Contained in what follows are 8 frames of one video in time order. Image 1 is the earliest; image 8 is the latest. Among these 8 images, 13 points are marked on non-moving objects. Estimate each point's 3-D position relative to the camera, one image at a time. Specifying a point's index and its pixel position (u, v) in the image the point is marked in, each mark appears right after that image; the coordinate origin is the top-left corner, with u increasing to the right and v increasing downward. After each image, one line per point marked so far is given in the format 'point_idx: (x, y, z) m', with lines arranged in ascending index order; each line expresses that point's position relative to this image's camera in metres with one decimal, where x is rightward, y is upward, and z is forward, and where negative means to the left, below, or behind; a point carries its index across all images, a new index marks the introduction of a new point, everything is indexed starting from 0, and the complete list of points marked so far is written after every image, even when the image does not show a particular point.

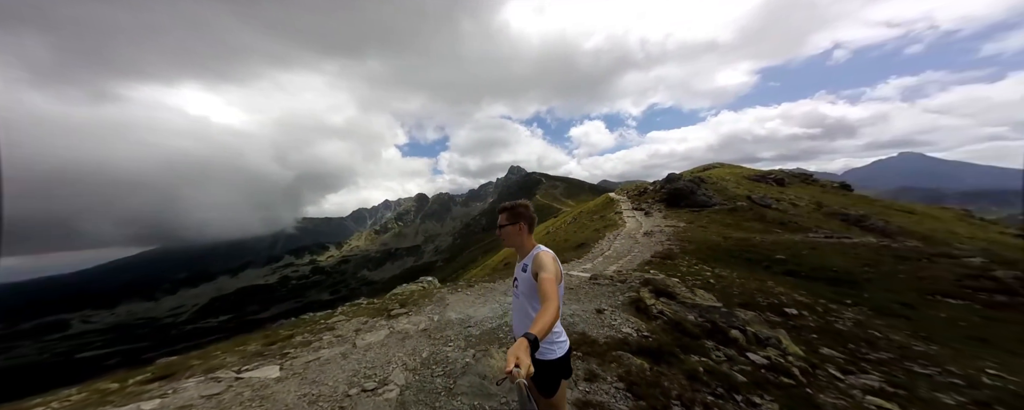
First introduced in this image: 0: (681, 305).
0: (+10.4, -5.9, +15.8) m
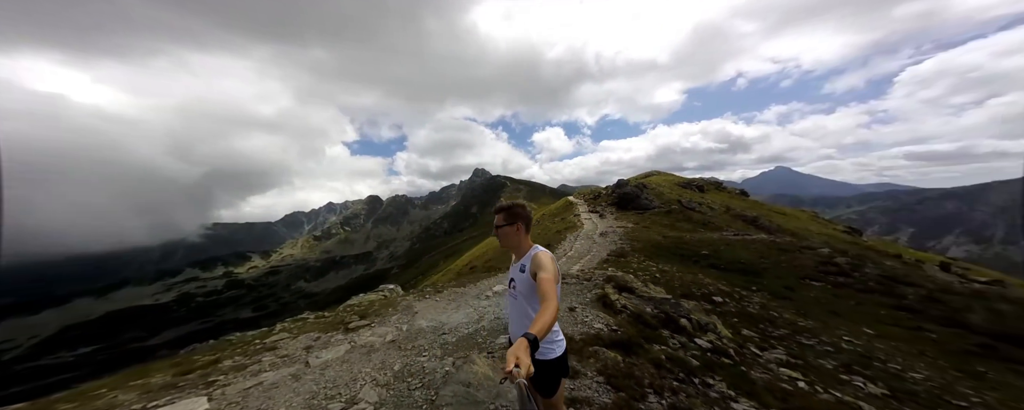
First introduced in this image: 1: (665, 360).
0: (+8.8, -6.1, +17.4) m
1: (+7.6, -7.6, +13.2) m
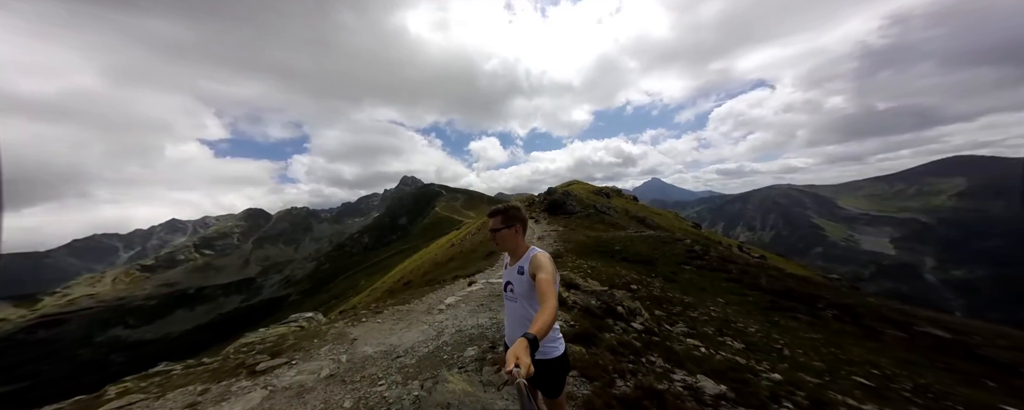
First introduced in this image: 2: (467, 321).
0: (+5.9, -6.4, +19.3) m
1: (+6.0, -7.8, +14.9) m
2: (-2.9, -7.8, +17.7) m
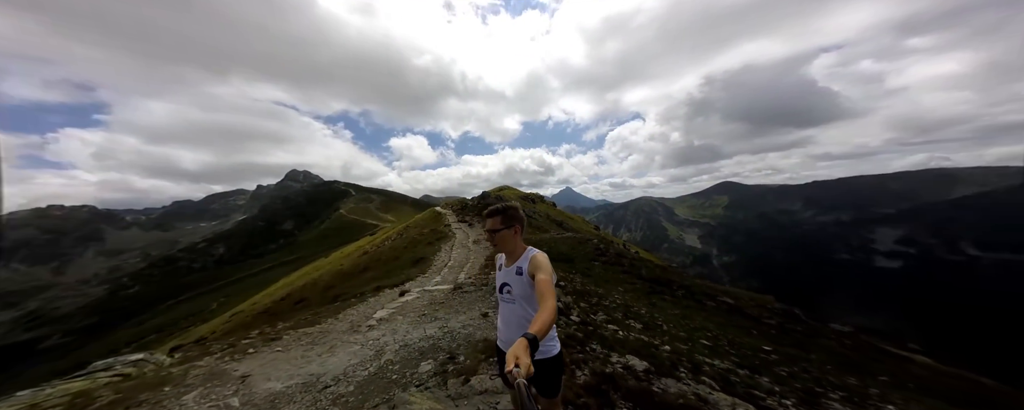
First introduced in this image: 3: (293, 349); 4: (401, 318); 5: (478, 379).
0: (+1.8, -6.7, +20.3) m
1: (+3.3, -8.1, +16.1) m
2: (-6.1, -7.9, +16.0) m
3: (-15.9, -10.1, +19.0) m
4: (-8.2, -8.6, +20.1) m
5: (-1.2, -7.1, +10.7) m
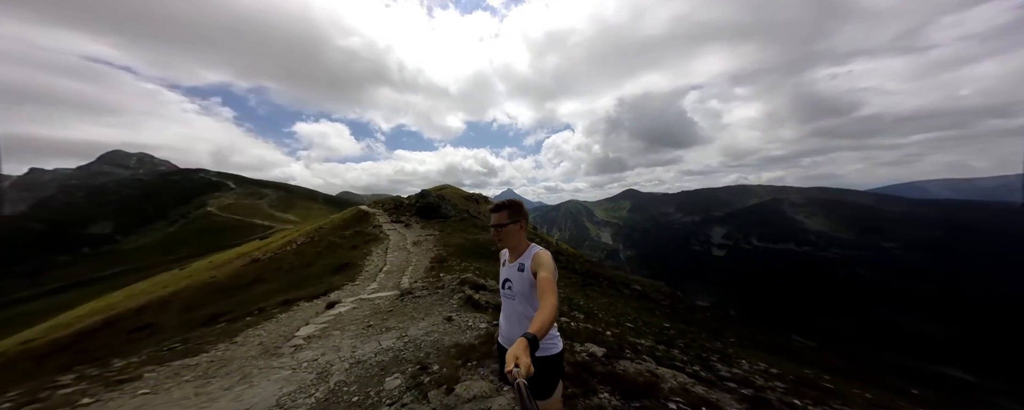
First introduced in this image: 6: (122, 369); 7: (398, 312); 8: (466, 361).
0: (-1.5, -6.7, +20.3) m
1: (+1.0, -8.0, +16.6) m
2: (-8.0, -7.7, +14.0) m
3: (-18.3, -9.7, +14.2) m
4: (-11.2, -8.3, +17.3) m
5: (-1.9, -7.0, +10.2) m
6: (-28.1, -12.1, +19.3) m
7: (-8.3, -7.4, +19.5) m
8: (-2.1, -7.1, +12.3) m
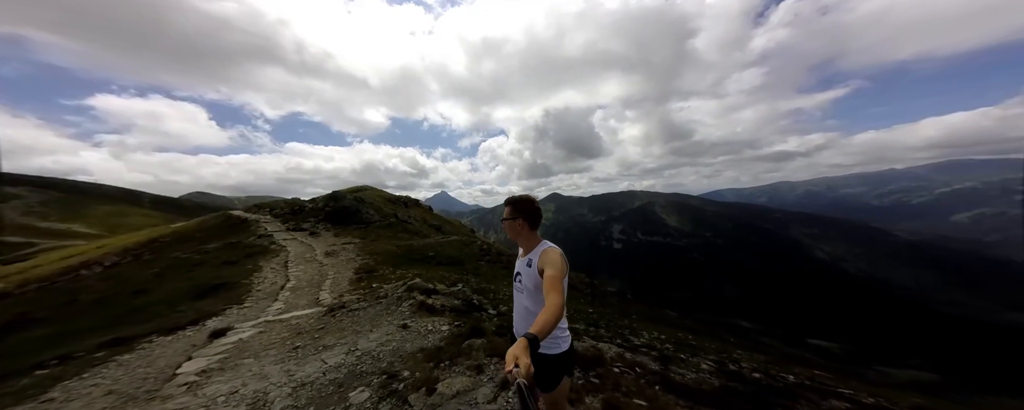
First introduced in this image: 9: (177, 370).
0: (-5.2, -6.8, +19.9) m
1: (-1.7, -8.1, +17.1) m
2: (-9.5, -7.7, +12.0) m
3: (-19.4, -9.8, +9.1) m
4: (-13.6, -8.4, +14.2) m
5: (-2.6, -6.9, +10.1) m
6: (-30.2, -12.2, +11.2) m
7: (-11.4, -7.5, +17.1) m
8: (-3.4, -7.1, +12.1) m
9: (-19.4, -9.7, +15.4) m
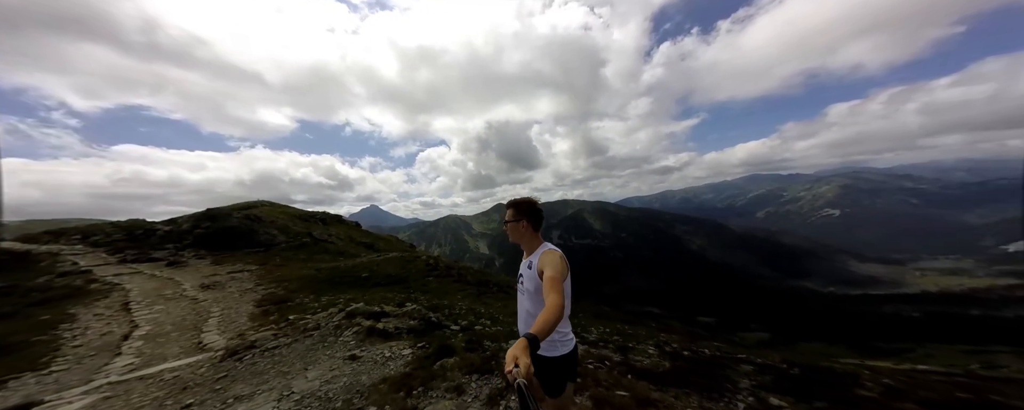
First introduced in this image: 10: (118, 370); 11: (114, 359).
0: (-7.8, -7.5, +17.5) m
1: (-3.6, -8.5, +15.7) m
2: (-9.9, -8.1, +8.7) m
3: (-18.5, -10.3, +3.1) m
4: (-14.3, -9.0, +9.7) m
5: (-2.7, -7.0, +8.8) m
6: (-29.4, -13.1, +2.1) m
7: (-13.0, -8.2, +13.1) m
8: (-4.0, -7.3, +10.5) m
9: (-20.2, -10.5, +9.2) m
10: (-22.4, -9.9, +15.0) m
11: (-25.5, -11.0, +17.1) m
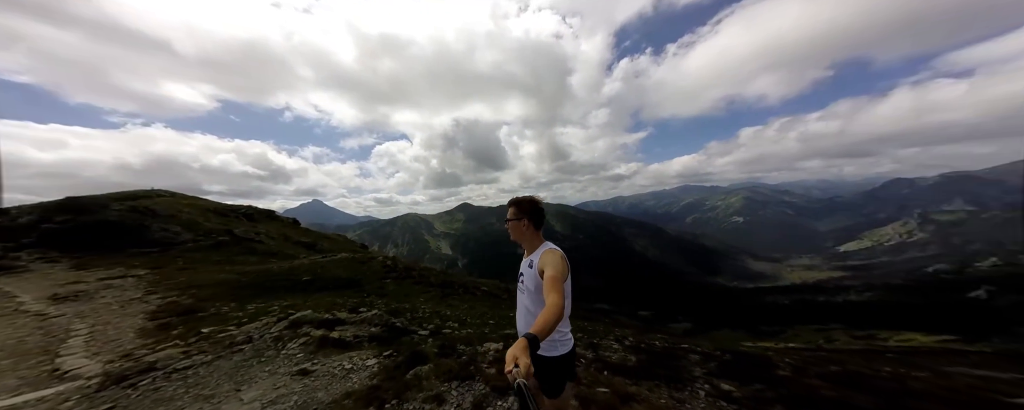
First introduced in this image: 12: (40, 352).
0: (-9.3, -6.8, +15.0) m
1: (-4.9, -7.9, +13.9) m
2: (-9.8, -7.2, +6.0) m
3: (-17.4, -9.1, -1.0) m
4: (-14.4, -8.1, +6.2) m
5: (-2.7, -6.3, +7.3) m
6: (-28.0, -11.7, -4.0) m
7: (-13.7, -7.3, +9.8) m
8: (-4.3, -6.6, +8.8) m
9: (-20.1, -9.4, +4.7) m
10: (-23.3, -8.8, +10.1) m
11: (-26.7, -9.9, +11.6) m
12: (-27.2, -8.9, +15.3) m
